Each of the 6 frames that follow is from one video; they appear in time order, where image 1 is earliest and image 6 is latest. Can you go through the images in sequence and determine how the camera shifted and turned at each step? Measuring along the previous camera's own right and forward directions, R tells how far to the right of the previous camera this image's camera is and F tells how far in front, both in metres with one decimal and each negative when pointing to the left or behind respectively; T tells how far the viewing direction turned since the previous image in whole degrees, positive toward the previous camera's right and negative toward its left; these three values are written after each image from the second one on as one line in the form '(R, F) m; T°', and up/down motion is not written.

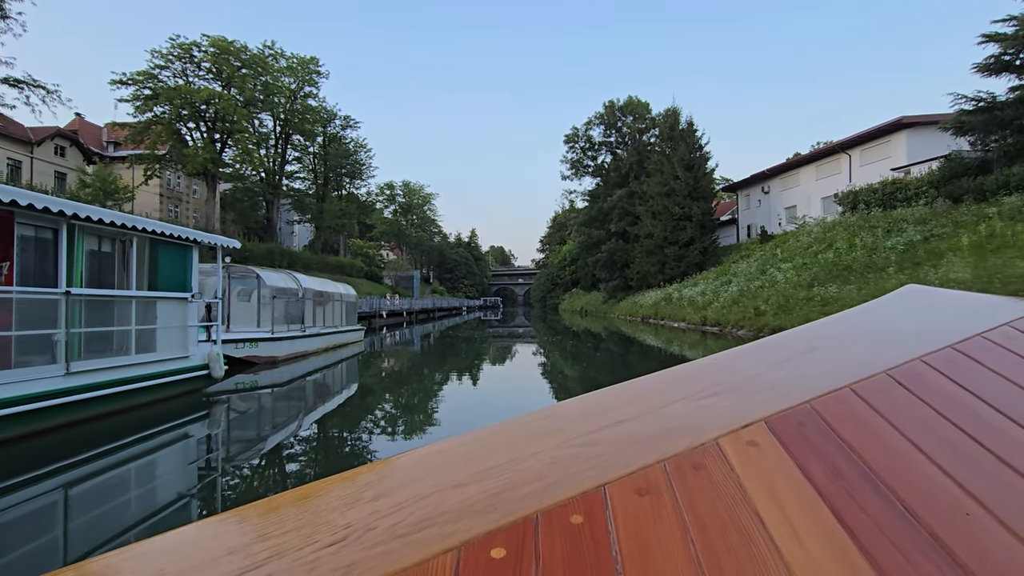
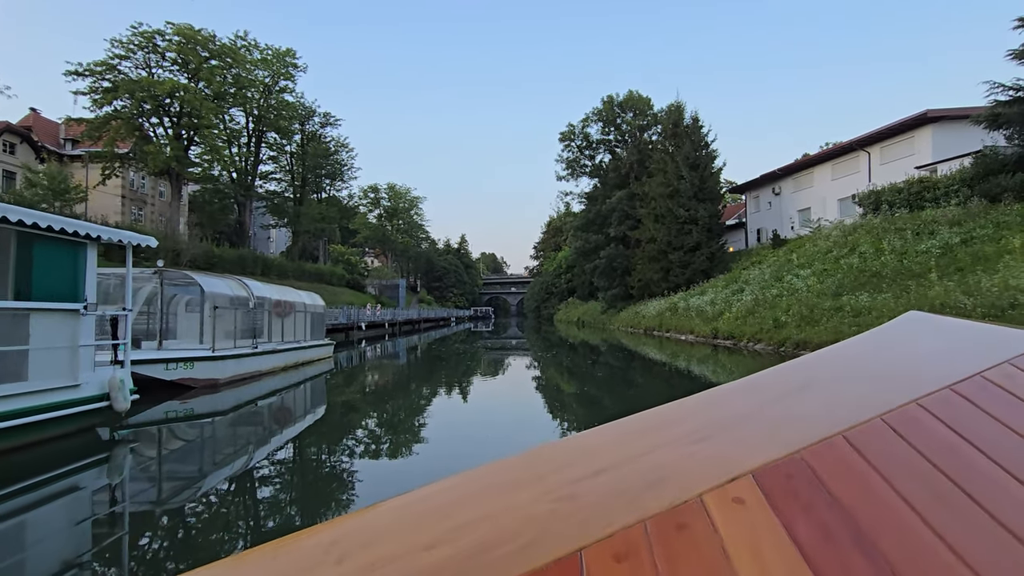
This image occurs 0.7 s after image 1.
(0.0, +0.4) m; +1°
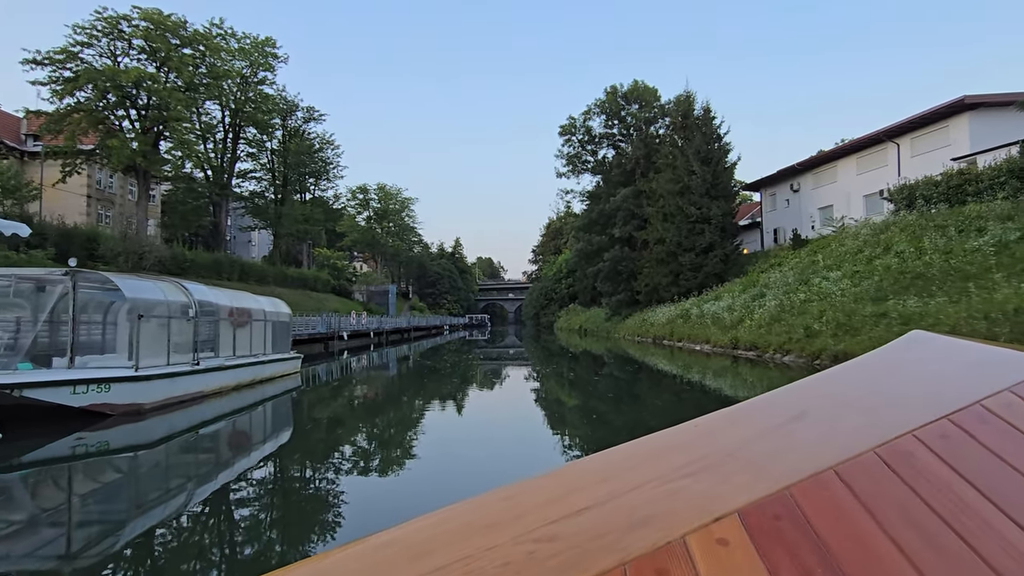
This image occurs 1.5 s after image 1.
(0.0, +0.3) m; 0°
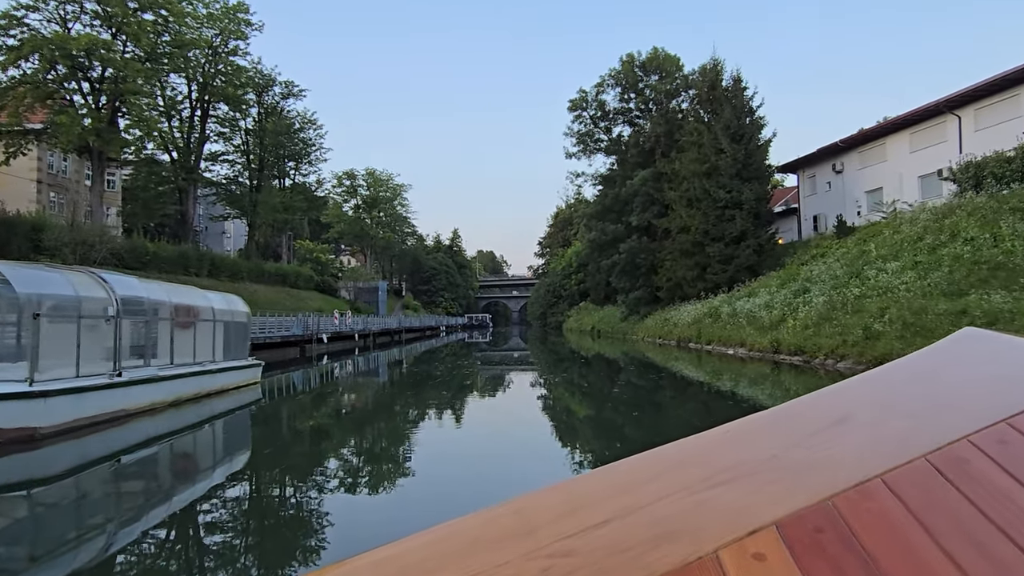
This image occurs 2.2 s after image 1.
(0.0, +0.5) m; 0°
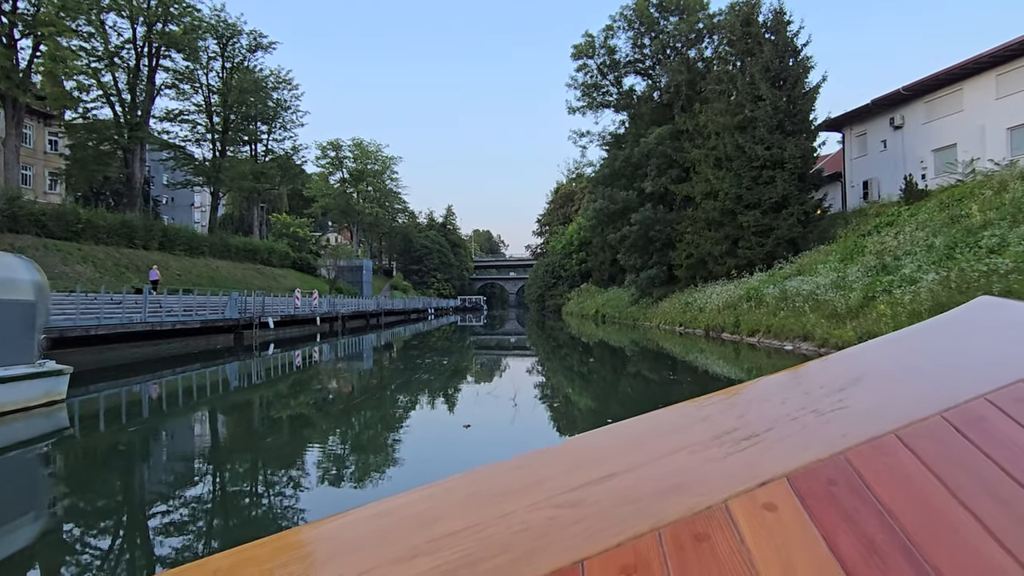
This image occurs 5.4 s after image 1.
(+0.1, +0.5) m; -2°
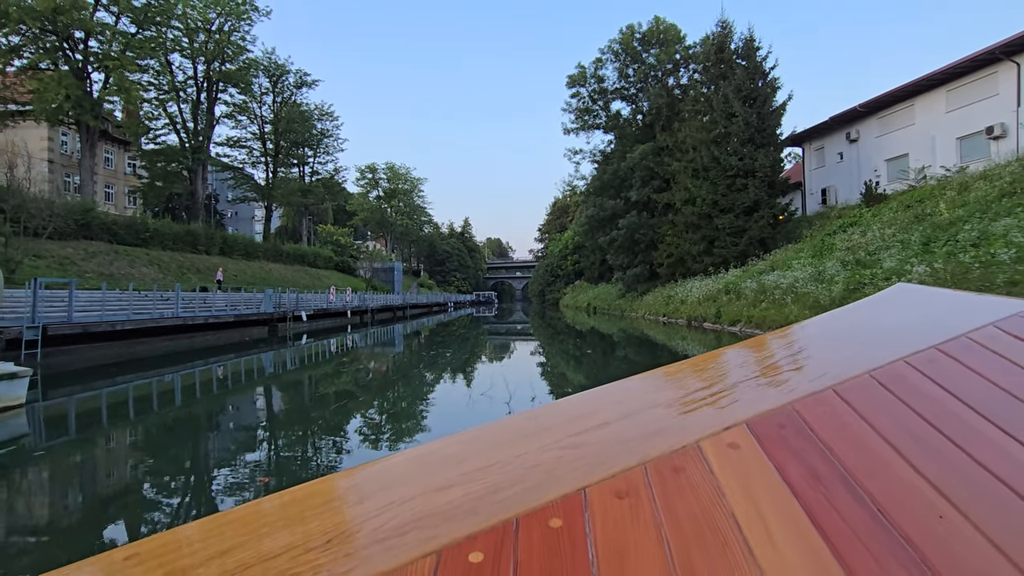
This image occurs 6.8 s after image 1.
(+0.1, -0.4) m; -3°
